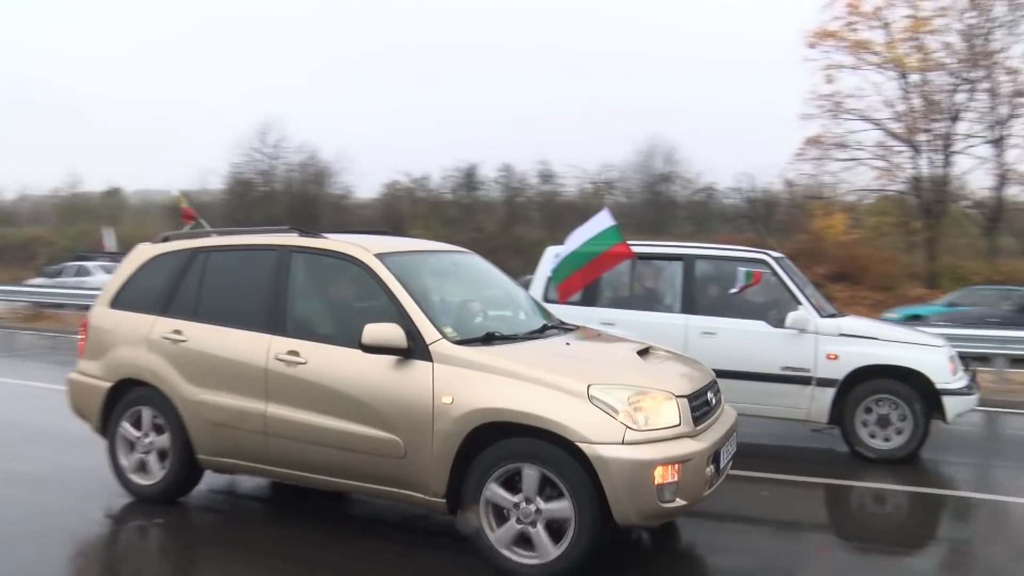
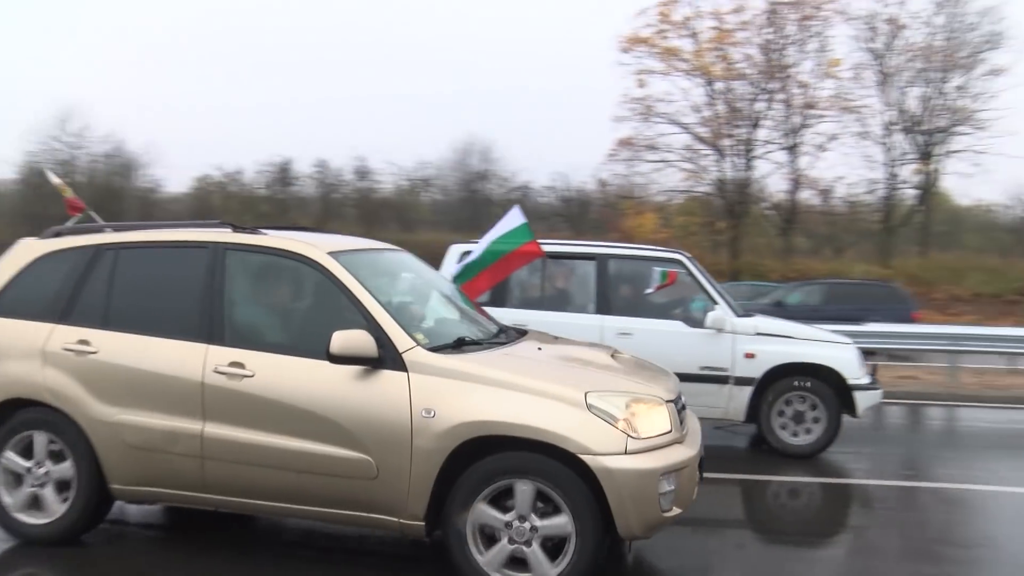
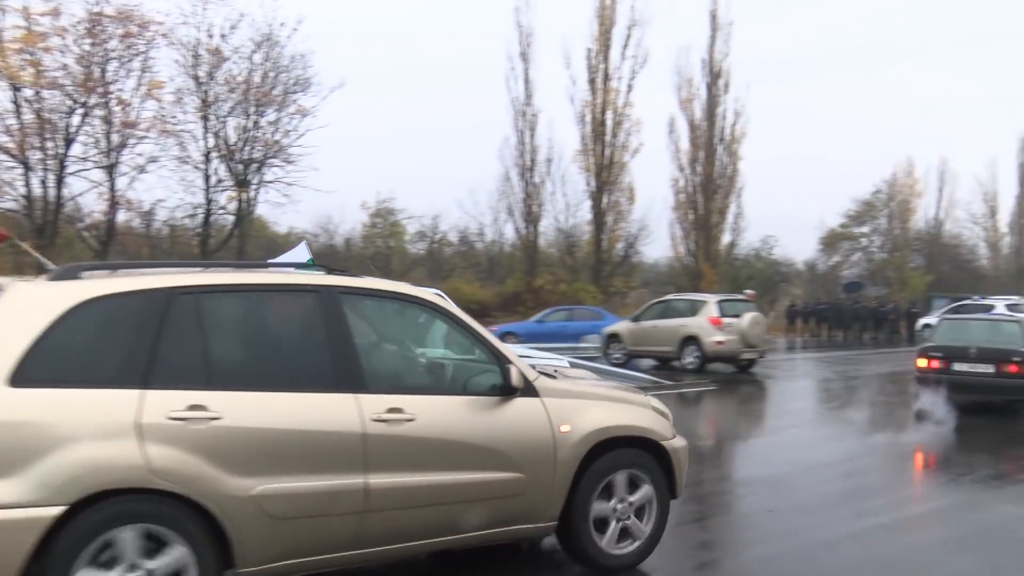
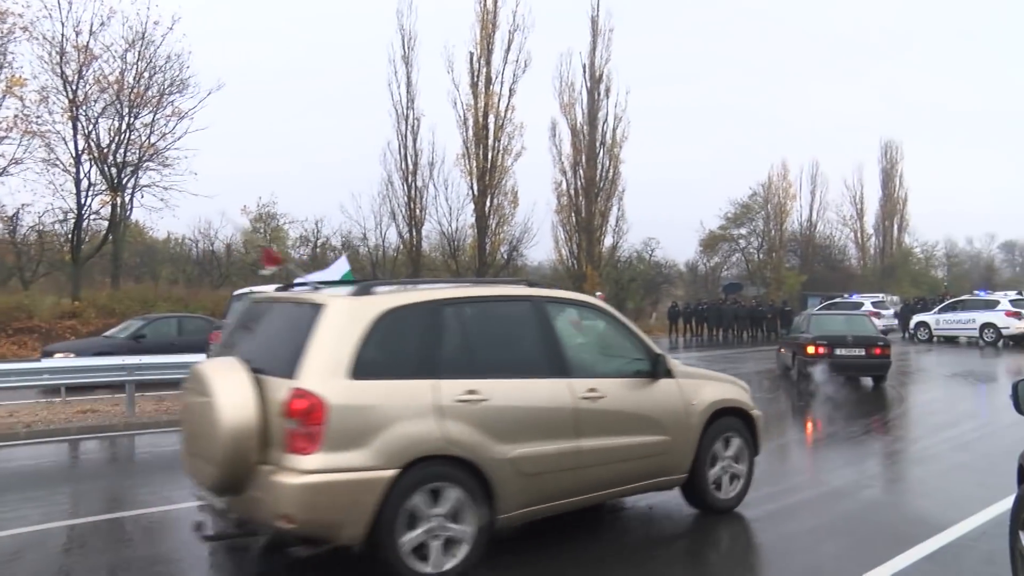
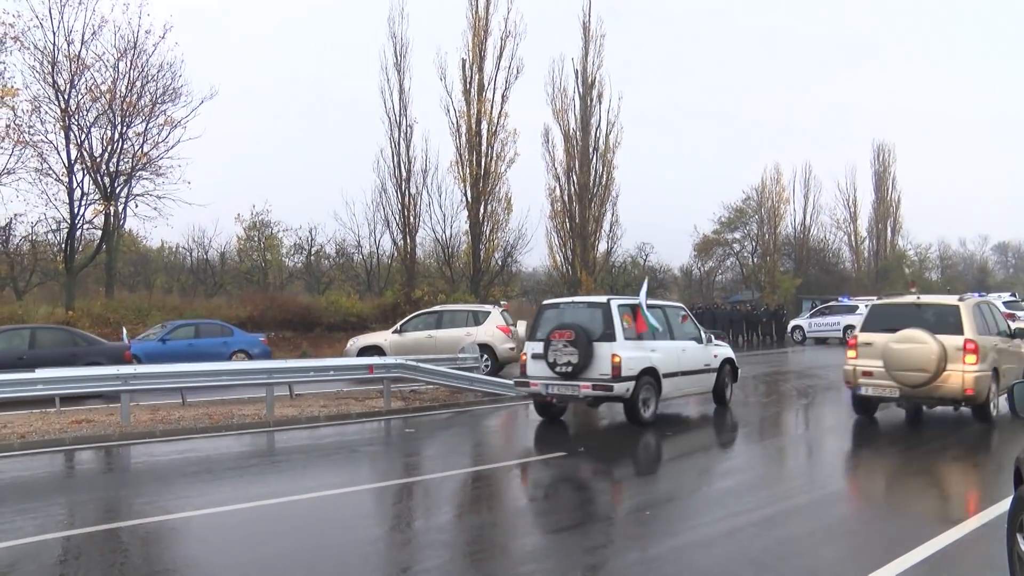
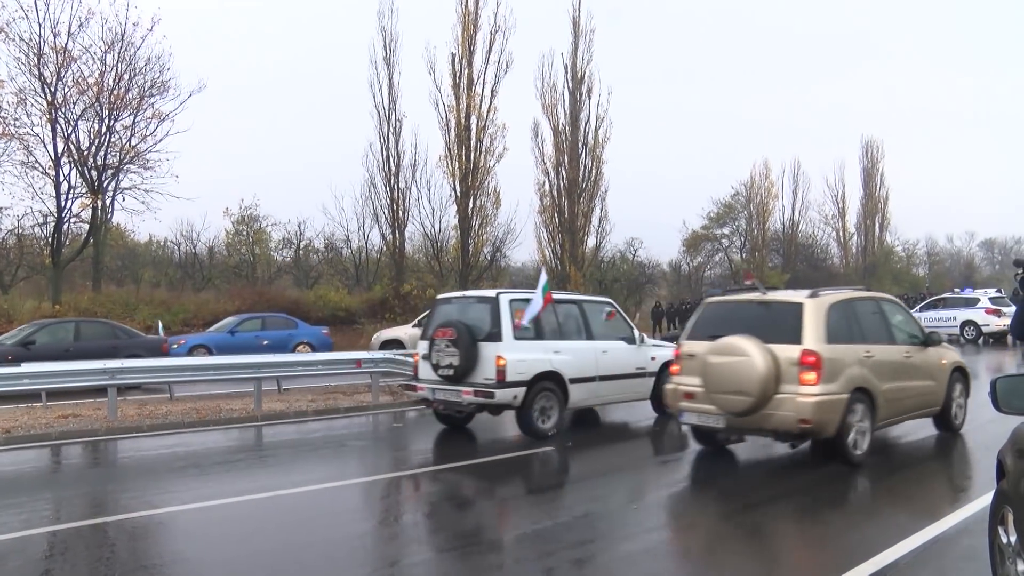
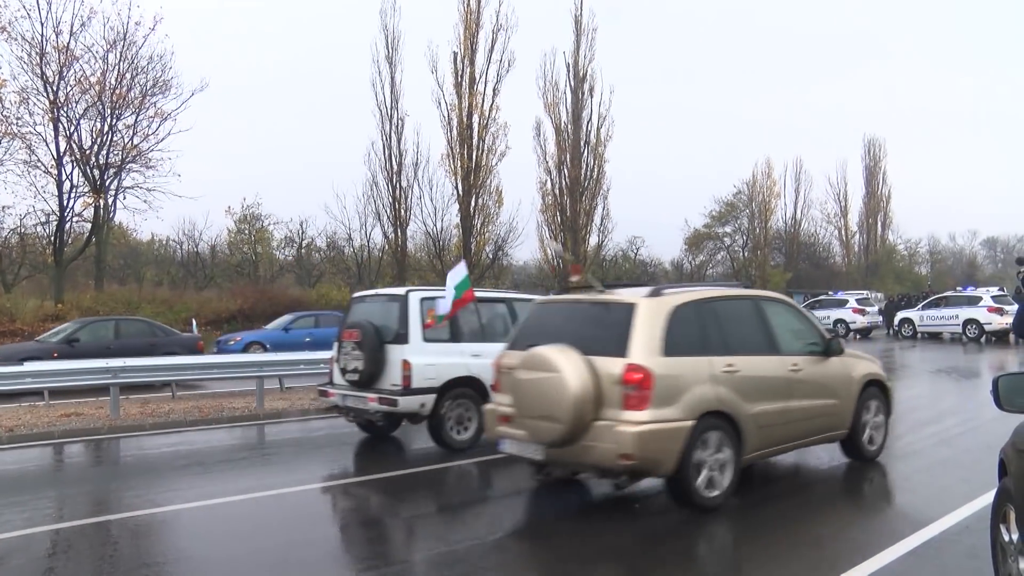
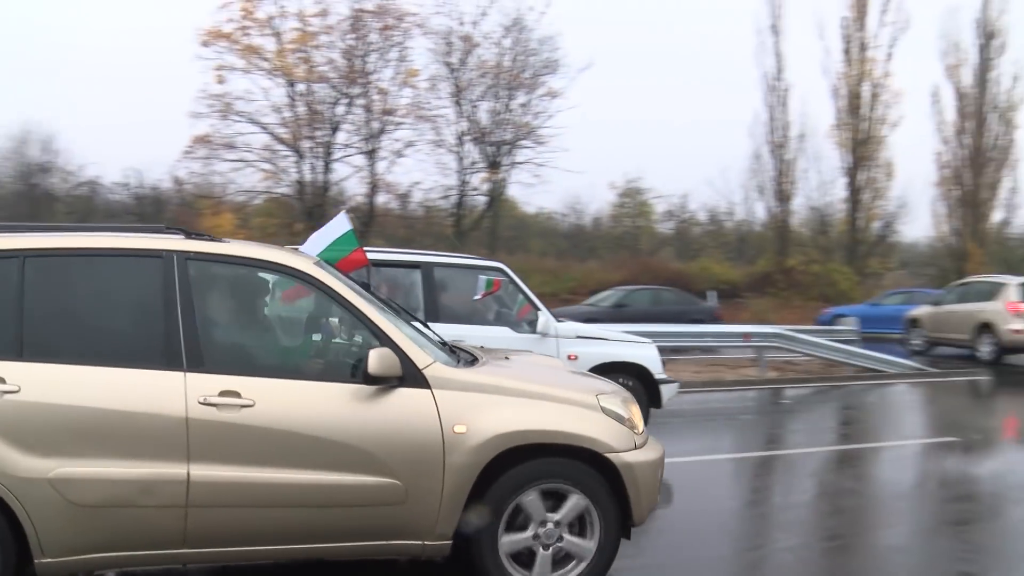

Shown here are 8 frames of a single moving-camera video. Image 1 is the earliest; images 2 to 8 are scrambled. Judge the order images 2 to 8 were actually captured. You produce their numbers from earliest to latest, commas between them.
2, 8, 3, 4, 7, 6, 5
